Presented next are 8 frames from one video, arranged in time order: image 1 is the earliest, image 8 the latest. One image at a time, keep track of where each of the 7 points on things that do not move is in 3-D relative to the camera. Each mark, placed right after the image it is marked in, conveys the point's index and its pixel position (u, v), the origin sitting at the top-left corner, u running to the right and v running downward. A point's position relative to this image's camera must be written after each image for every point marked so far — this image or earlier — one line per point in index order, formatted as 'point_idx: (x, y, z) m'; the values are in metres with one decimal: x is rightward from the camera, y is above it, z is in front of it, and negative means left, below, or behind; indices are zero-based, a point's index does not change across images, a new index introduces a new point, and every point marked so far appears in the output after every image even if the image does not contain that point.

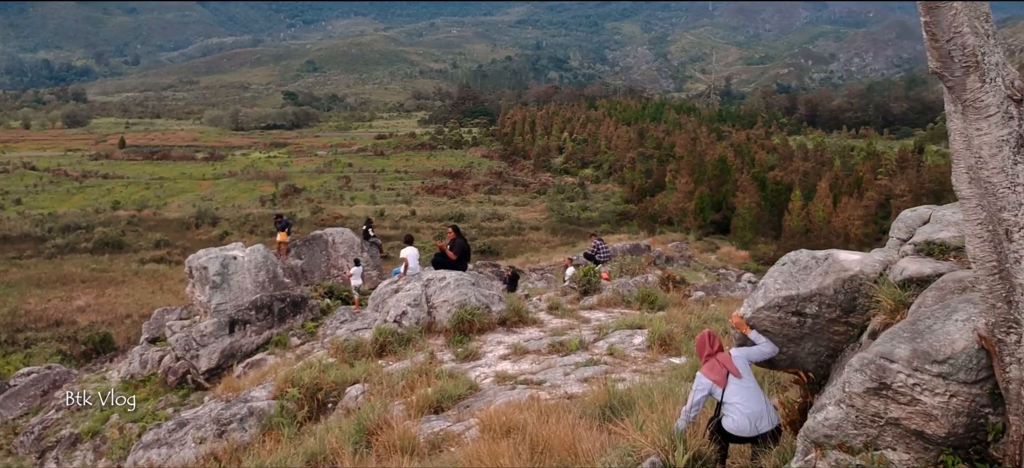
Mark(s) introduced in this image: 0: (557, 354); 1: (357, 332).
0: (+0.4, -1.0, +8.4) m
1: (-1.4, -0.9, +9.1) m
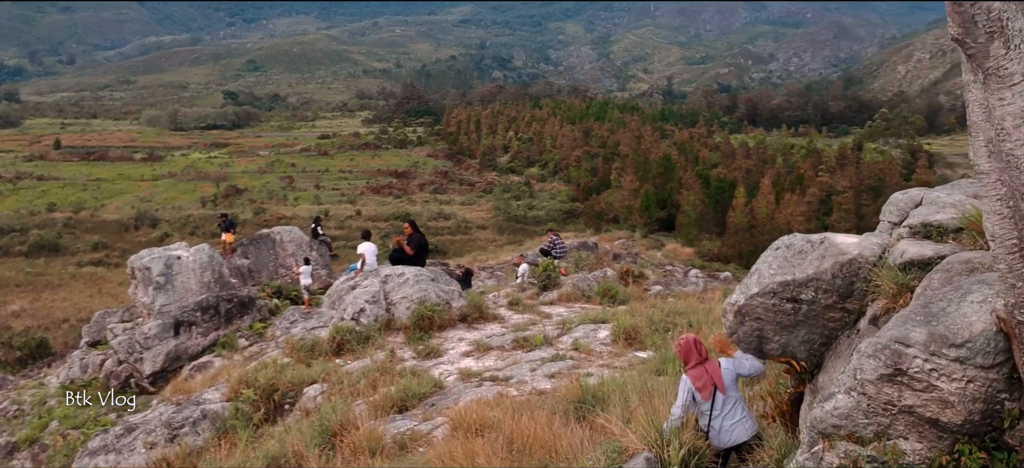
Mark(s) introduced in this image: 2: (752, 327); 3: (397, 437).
0: (+0.1, -1.0, +8.1) m
1: (-1.8, -0.9, +8.8) m
2: (+1.0, -0.4, +3.9) m
3: (-0.7, -1.2, +5.7) m
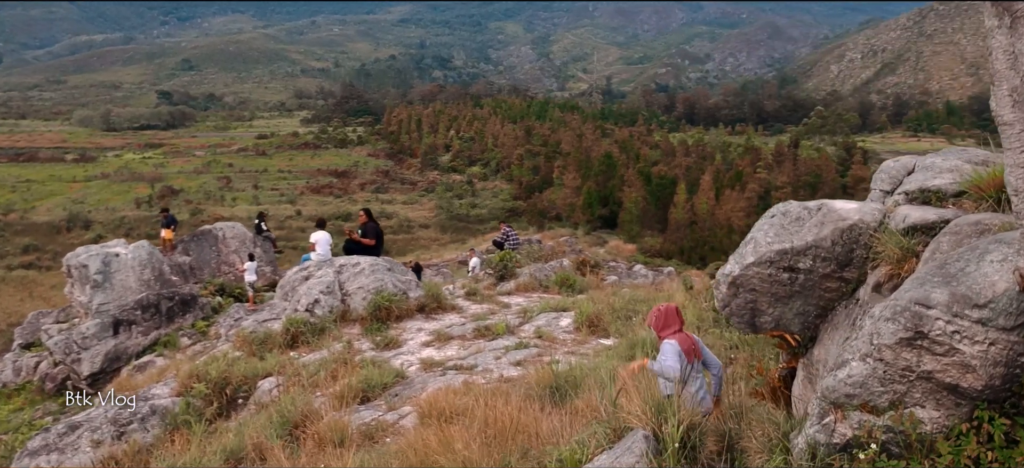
0: (-0.2, -0.8, +7.9) m
1: (-2.1, -0.8, +8.5) m
2: (+0.9, -0.2, +3.8) m
3: (-0.8, -1.1, +5.5) m
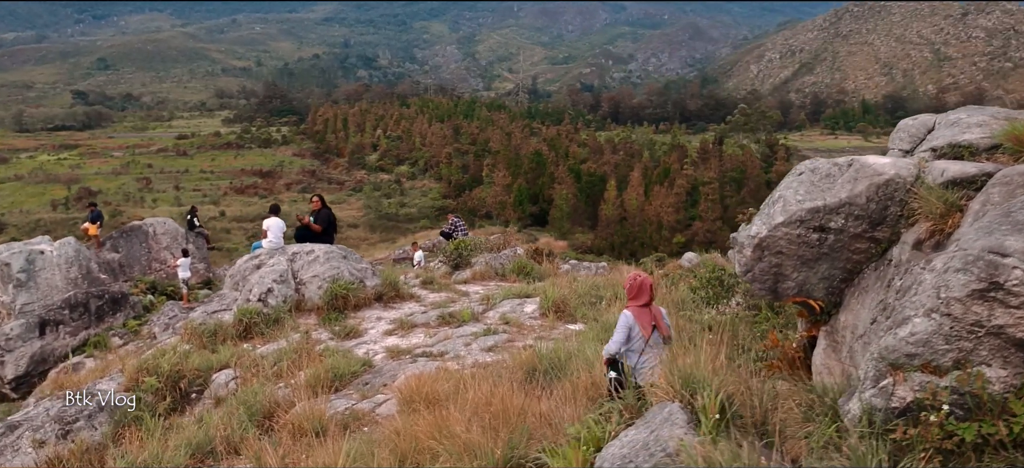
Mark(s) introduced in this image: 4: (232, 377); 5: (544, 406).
0: (-0.5, -0.7, +7.6) m
1: (-2.4, -0.7, +8.0) m
2: (+0.9, -0.1, +3.6) m
3: (-0.9, -0.9, +5.1) m
4: (-1.9, -1.0, +6.6) m
5: (+0.1, -0.8, +4.4) m
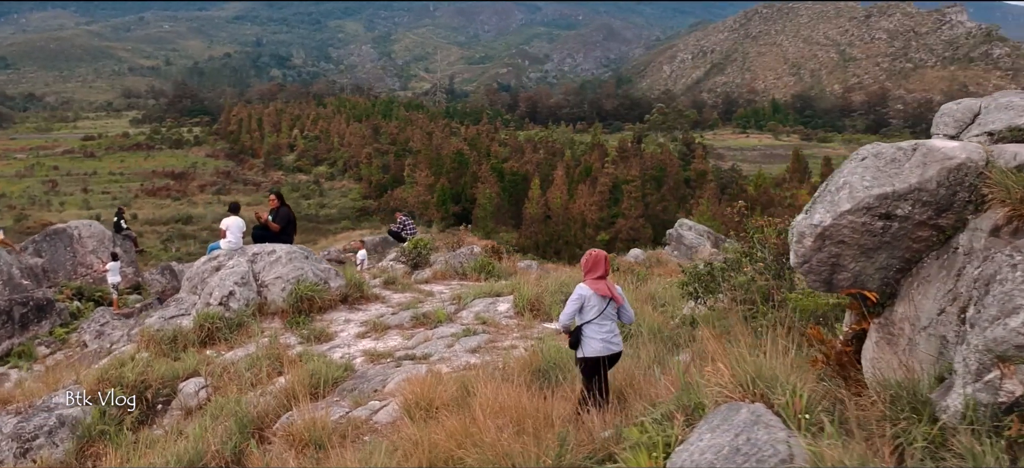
0: (-0.6, -0.7, +7.3) m
1: (-2.6, -0.7, +7.6) m
2: (+1.1, -0.1, +3.4) m
3: (-0.9, -0.9, +4.8) m
4: (-1.9, -1.0, +6.2) m
5: (+0.2, -0.7, +4.1) m
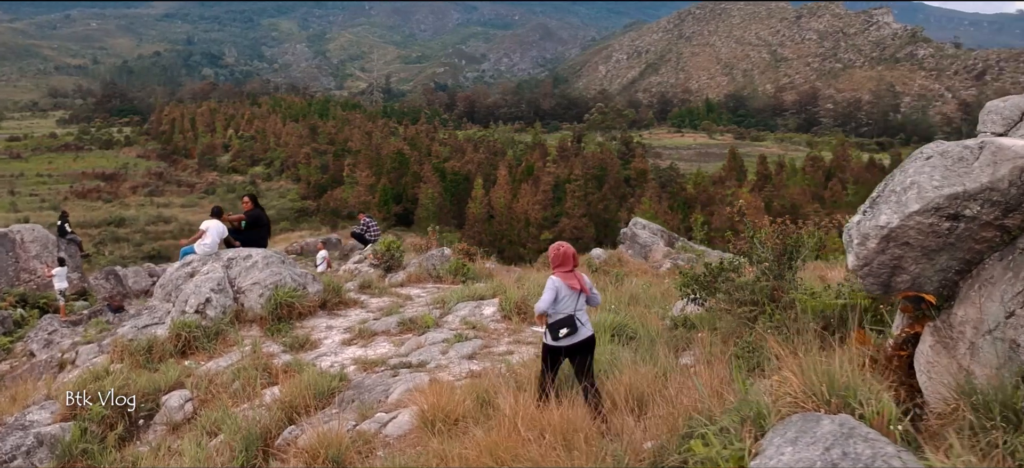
0: (-0.7, -0.7, +7.1) m
1: (-2.7, -0.7, +7.2) m
2: (+1.3, -0.1, +3.3) m
3: (-0.8, -0.9, +4.6) m
4: (-1.9, -1.0, +5.9) m
5: (+0.4, -0.8, +4.0) m
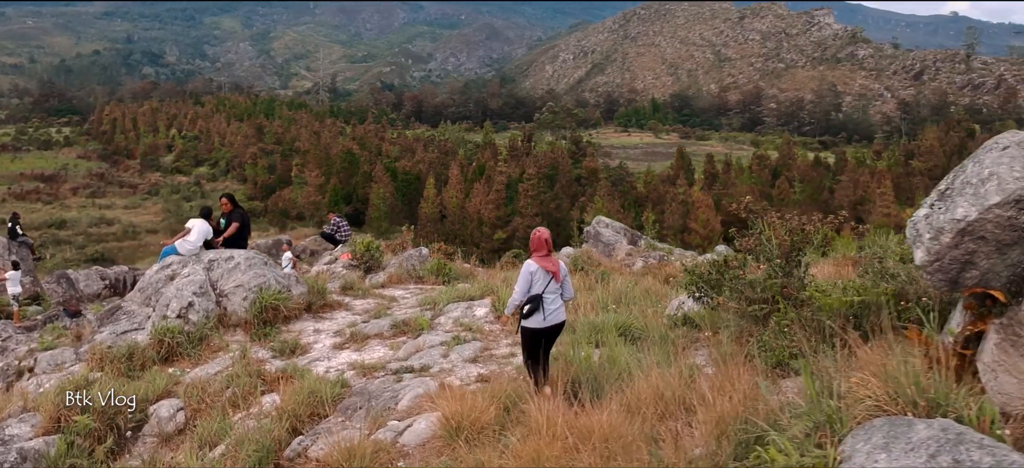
0: (-0.7, -0.7, +6.9) m
1: (-2.7, -0.7, +6.9) m
2: (+1.4, -0.1, +3.1) m
3: (-0.6, -0.9, +4.3) m
4: (-1.9, -1.0, +5.6) m
5: (+0.5, -0.7, +3.8) m
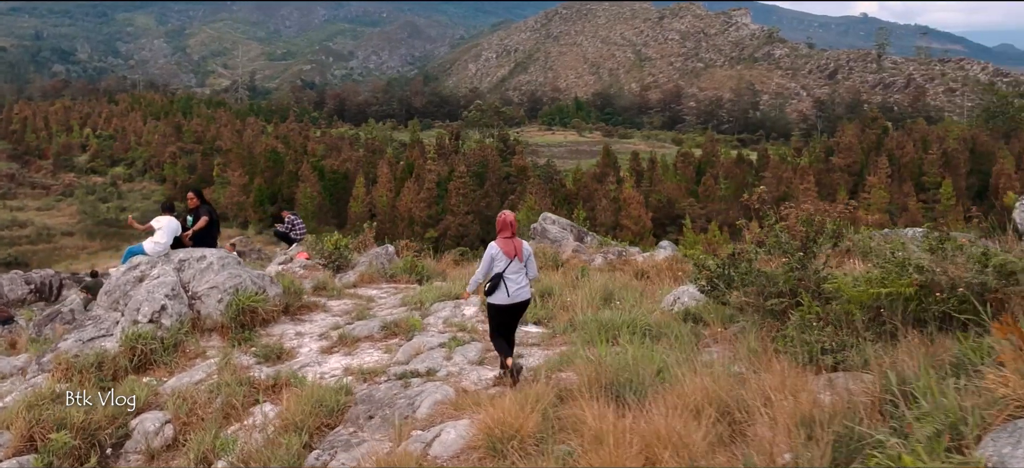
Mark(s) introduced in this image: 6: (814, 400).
0: (-0.7, -0.7, +6.4) m
1: (-2.7, -0.7, +6.3) m
2: (+1.7, 0.0, +2.9) m
3: (-0.5, -0.9, +3.9) m
4: (-1.8, -1.0, +5.1) m
5: (+0.7, -0.7, +3.5) m
6: (+1.1, -0.6, +3.5) m
